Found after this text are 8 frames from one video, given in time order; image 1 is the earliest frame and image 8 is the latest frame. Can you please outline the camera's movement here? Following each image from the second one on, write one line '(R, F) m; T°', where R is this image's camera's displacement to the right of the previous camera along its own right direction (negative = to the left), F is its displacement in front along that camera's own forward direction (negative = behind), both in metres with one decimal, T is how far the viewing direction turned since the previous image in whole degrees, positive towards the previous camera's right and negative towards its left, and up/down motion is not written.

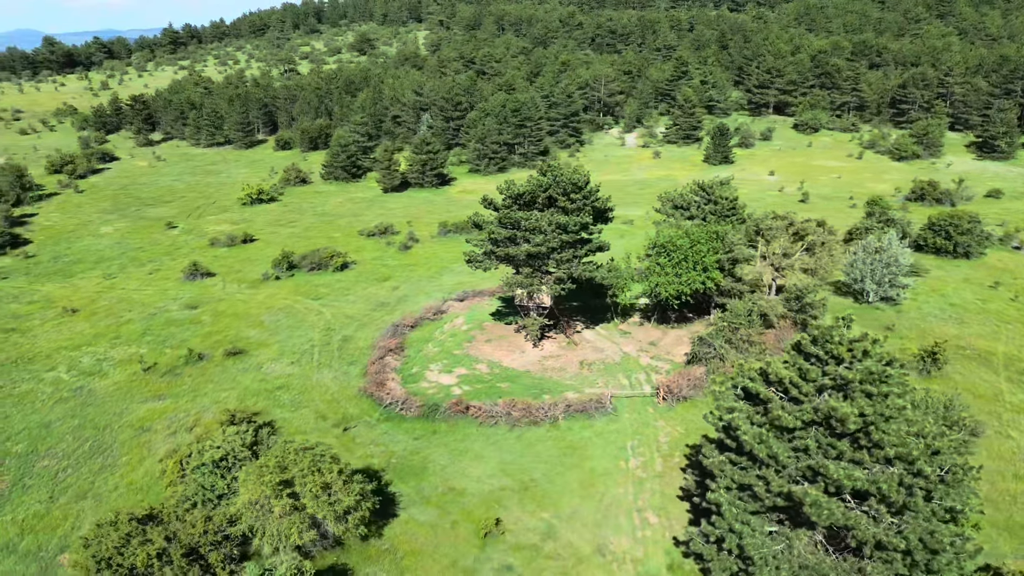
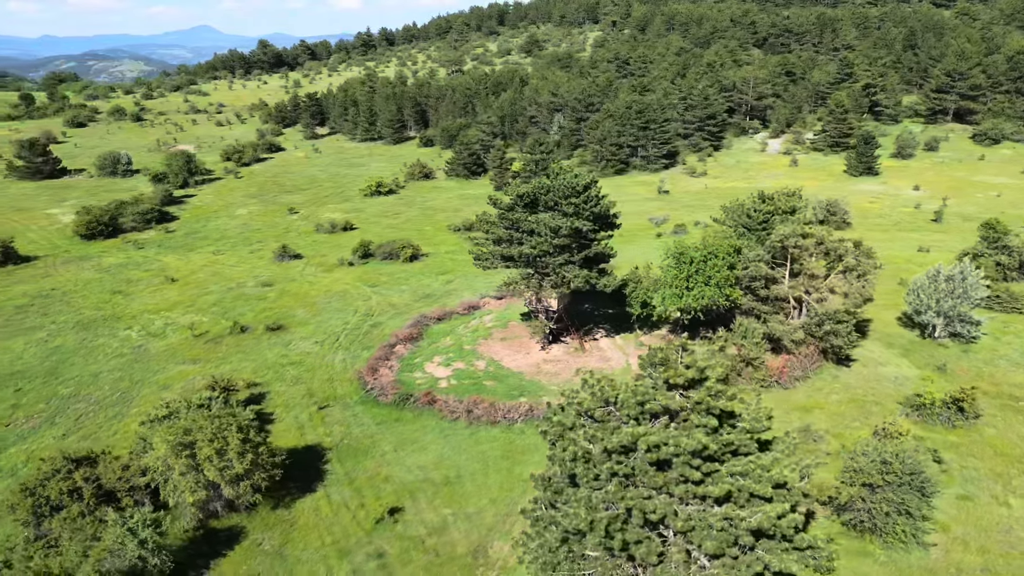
(+8.9, +0.9) m; -14°
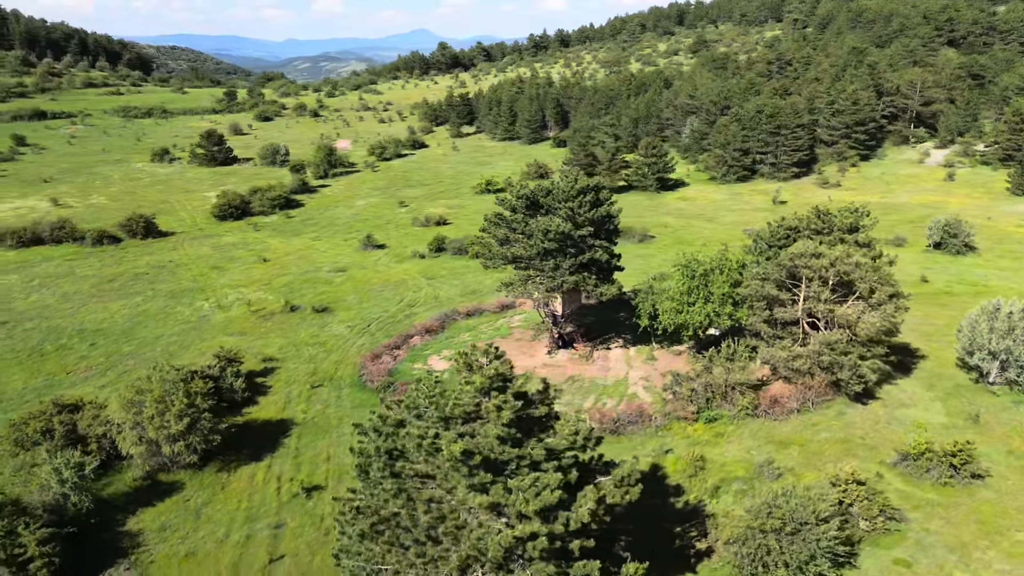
(+8.8, +1.0) m; -14°
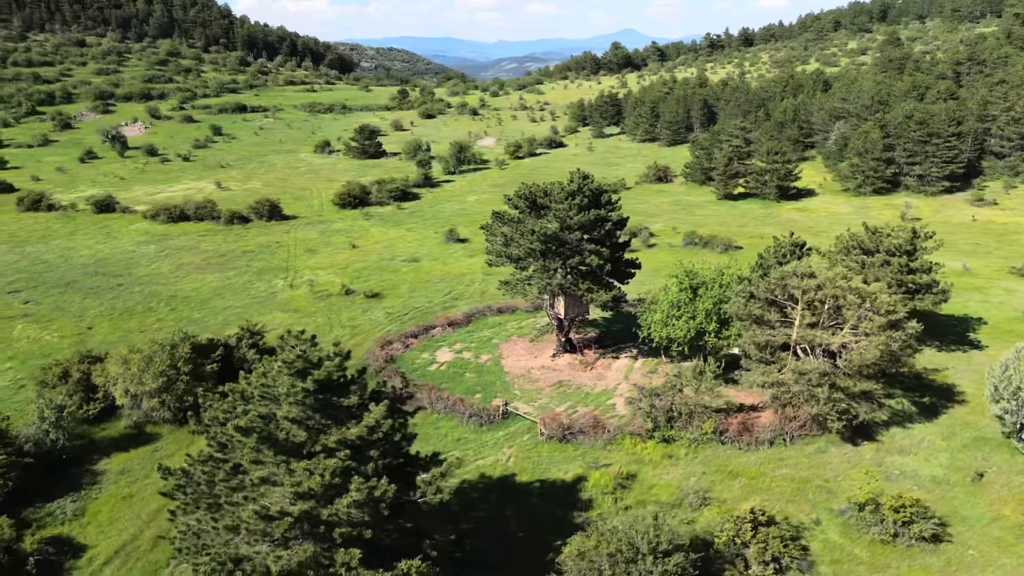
(+8.9, +0.9) m; -14°
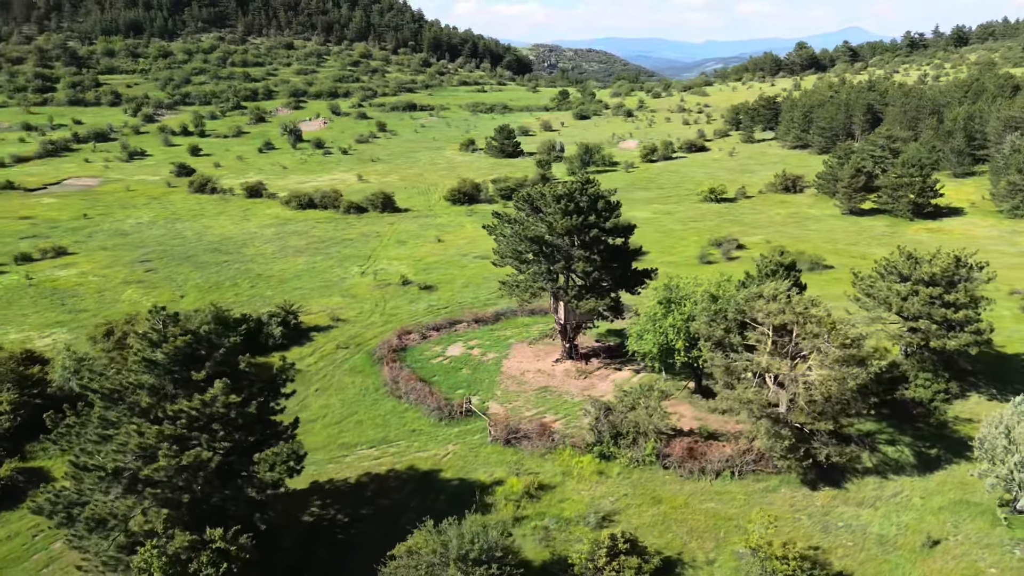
(+8.9, +1.0) m; -14°
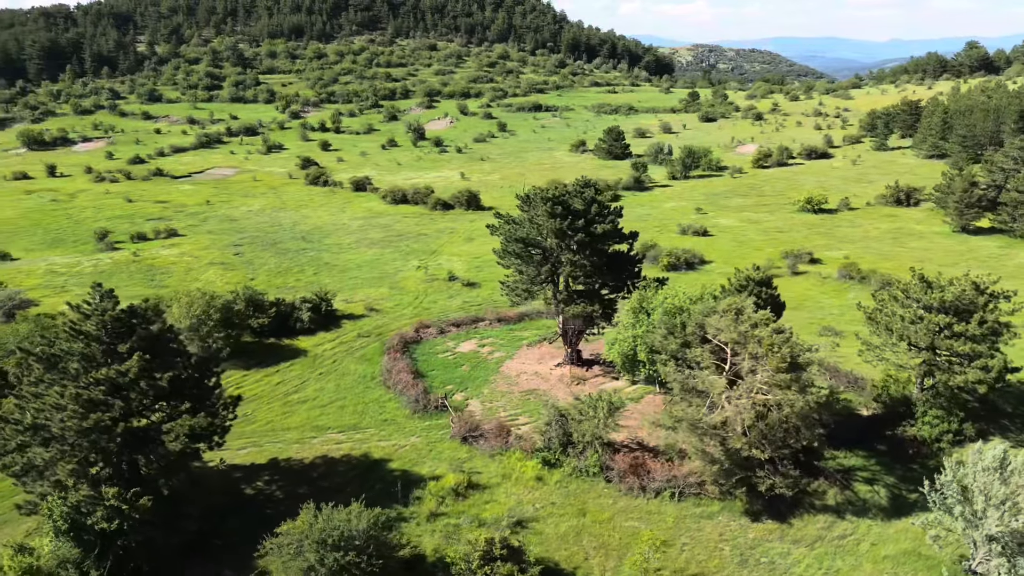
(+7.0, +0.6) m; -11°
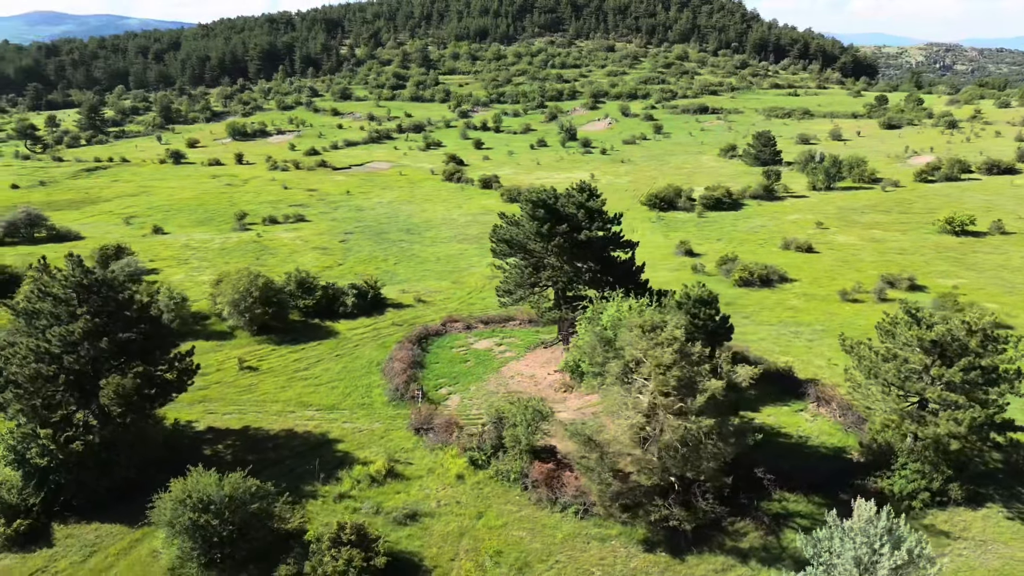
(+9.0, +1.0) m; -14°
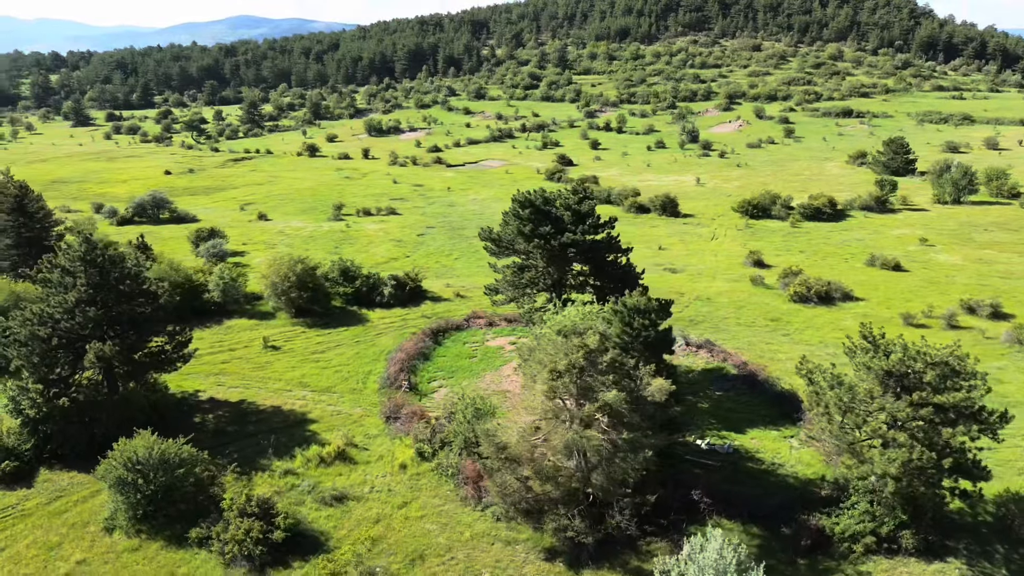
(+7.1, +0.6) m; -11°
